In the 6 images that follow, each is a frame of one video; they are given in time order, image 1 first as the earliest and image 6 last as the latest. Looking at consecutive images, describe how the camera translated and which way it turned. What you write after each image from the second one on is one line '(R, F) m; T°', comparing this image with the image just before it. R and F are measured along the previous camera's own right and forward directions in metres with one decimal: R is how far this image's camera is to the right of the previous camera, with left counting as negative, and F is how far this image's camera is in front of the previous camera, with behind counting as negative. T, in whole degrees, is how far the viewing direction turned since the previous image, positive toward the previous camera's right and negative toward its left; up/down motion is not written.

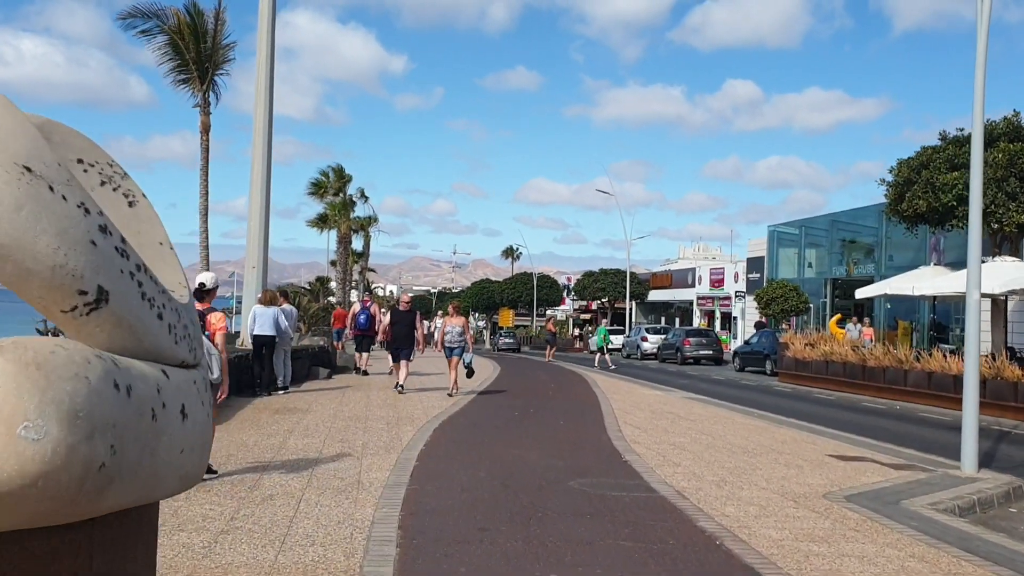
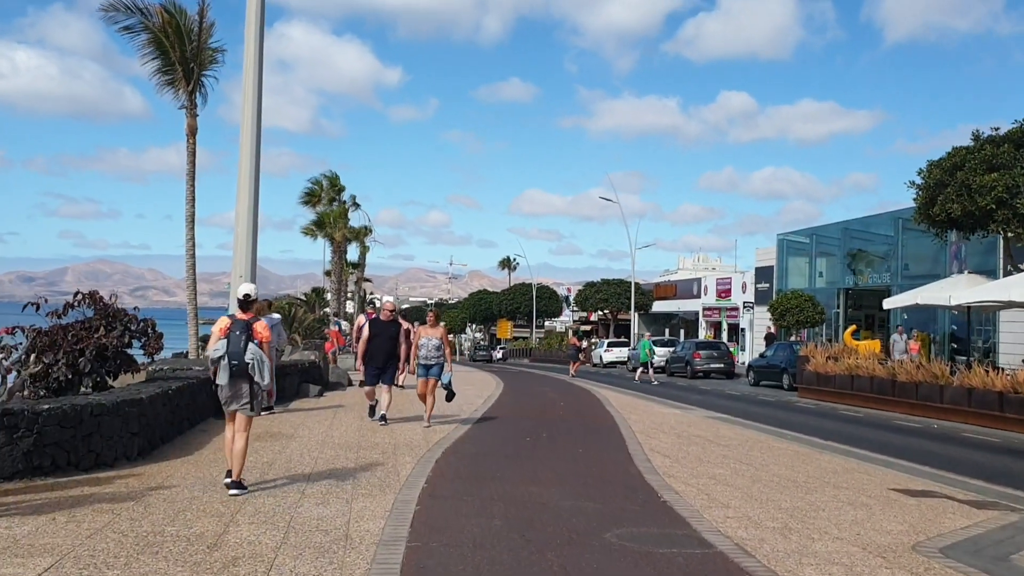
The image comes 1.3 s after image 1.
(-0.2, +1.5) m; 0°
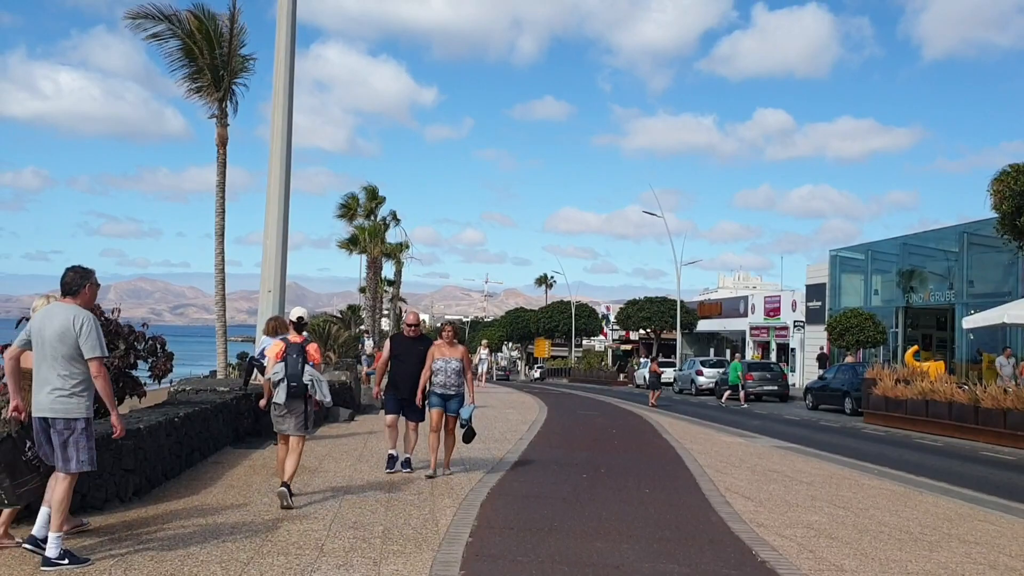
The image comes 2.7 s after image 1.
(-0.2, +1.5) m; -2°
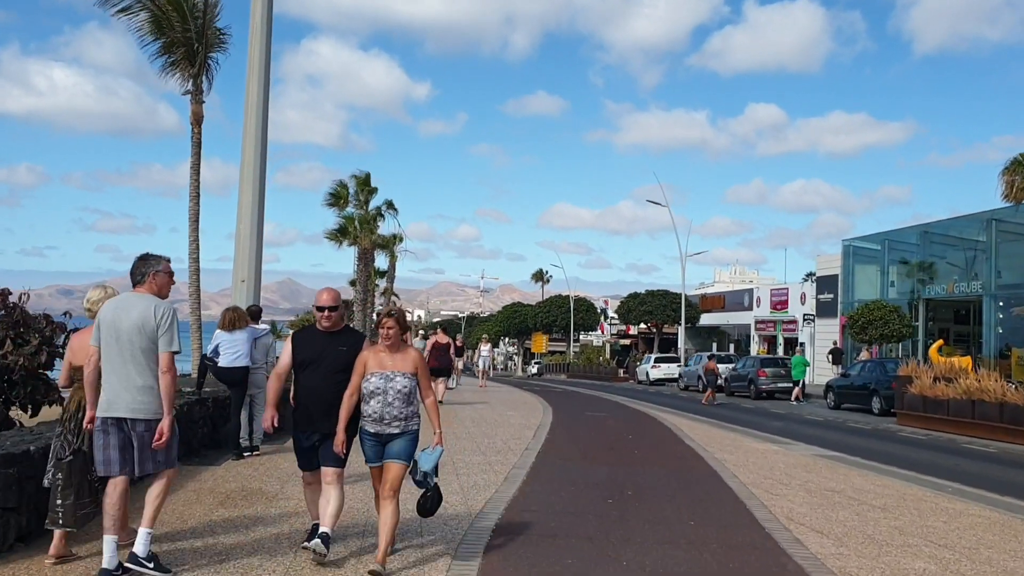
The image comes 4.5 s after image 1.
(-0.1, +2.1) m; 0°
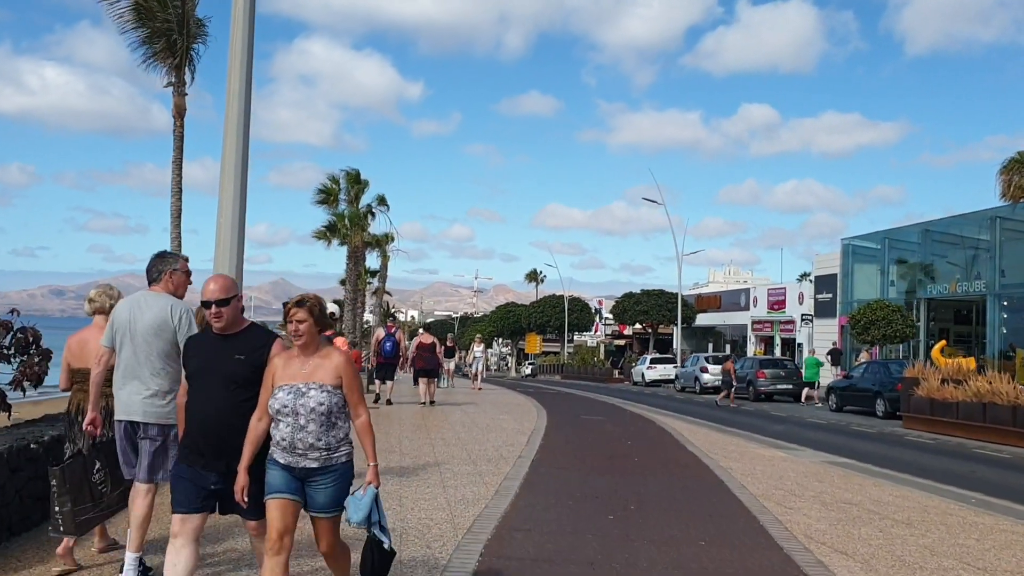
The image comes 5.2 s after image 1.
(0.0, +0.8) m; 0°
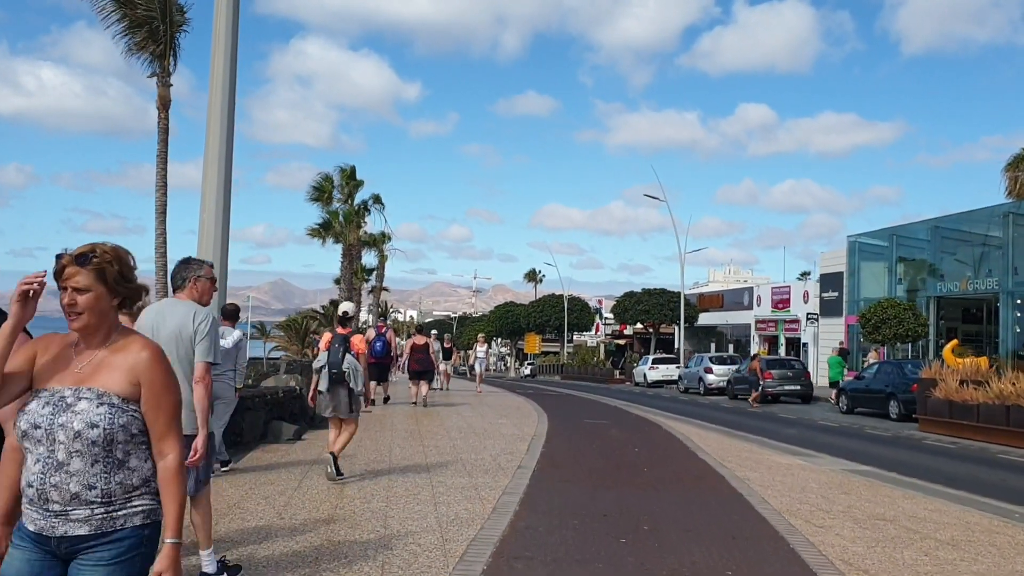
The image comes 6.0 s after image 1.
(0.0, +0.9) m; 0°
